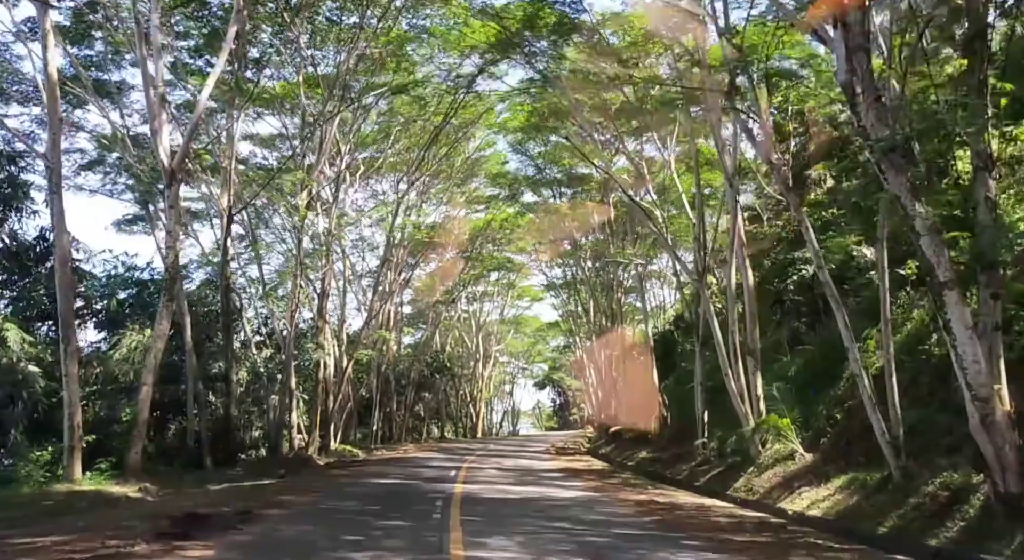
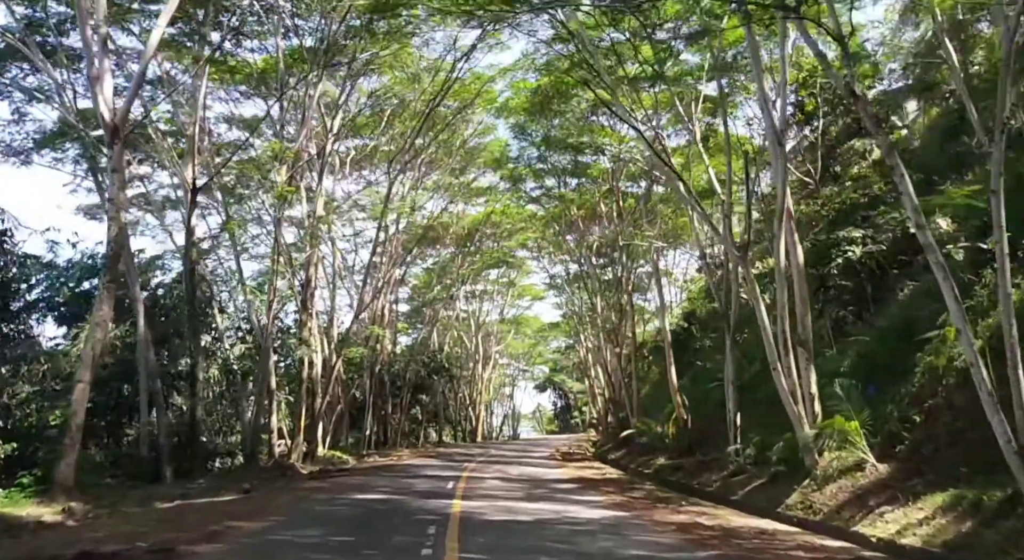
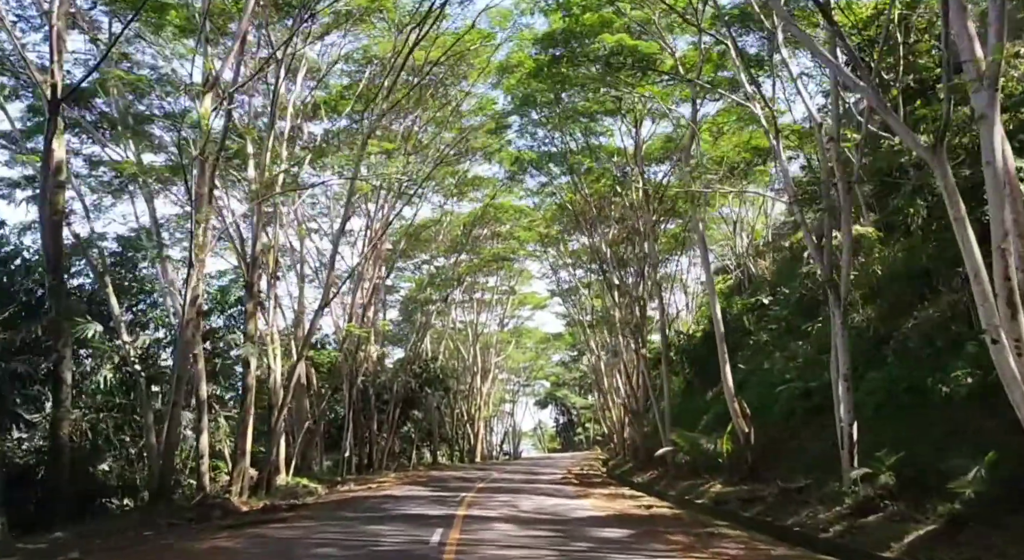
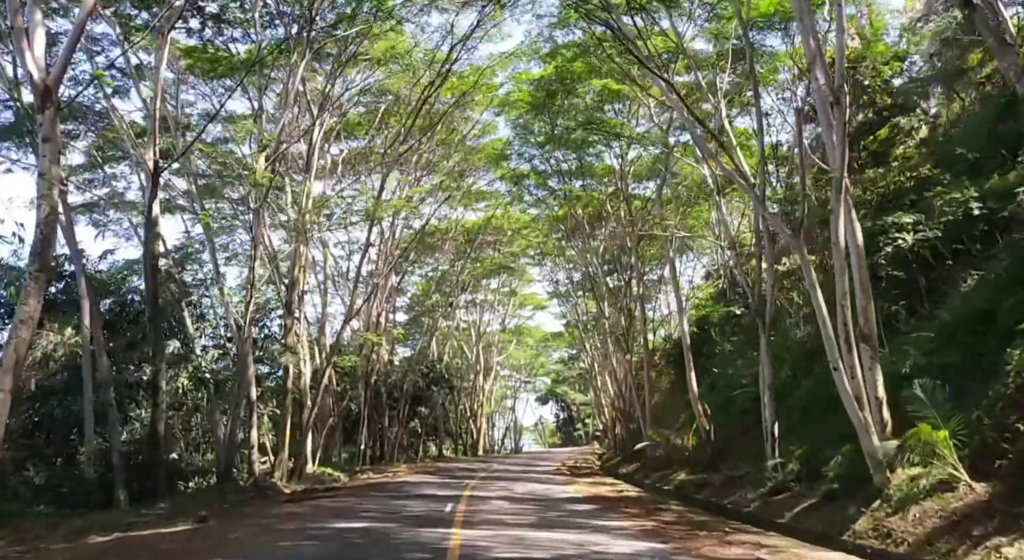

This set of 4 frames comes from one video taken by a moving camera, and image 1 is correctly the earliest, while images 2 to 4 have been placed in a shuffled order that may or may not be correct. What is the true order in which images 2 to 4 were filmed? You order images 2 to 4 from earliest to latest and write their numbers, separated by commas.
2, 4, 3
